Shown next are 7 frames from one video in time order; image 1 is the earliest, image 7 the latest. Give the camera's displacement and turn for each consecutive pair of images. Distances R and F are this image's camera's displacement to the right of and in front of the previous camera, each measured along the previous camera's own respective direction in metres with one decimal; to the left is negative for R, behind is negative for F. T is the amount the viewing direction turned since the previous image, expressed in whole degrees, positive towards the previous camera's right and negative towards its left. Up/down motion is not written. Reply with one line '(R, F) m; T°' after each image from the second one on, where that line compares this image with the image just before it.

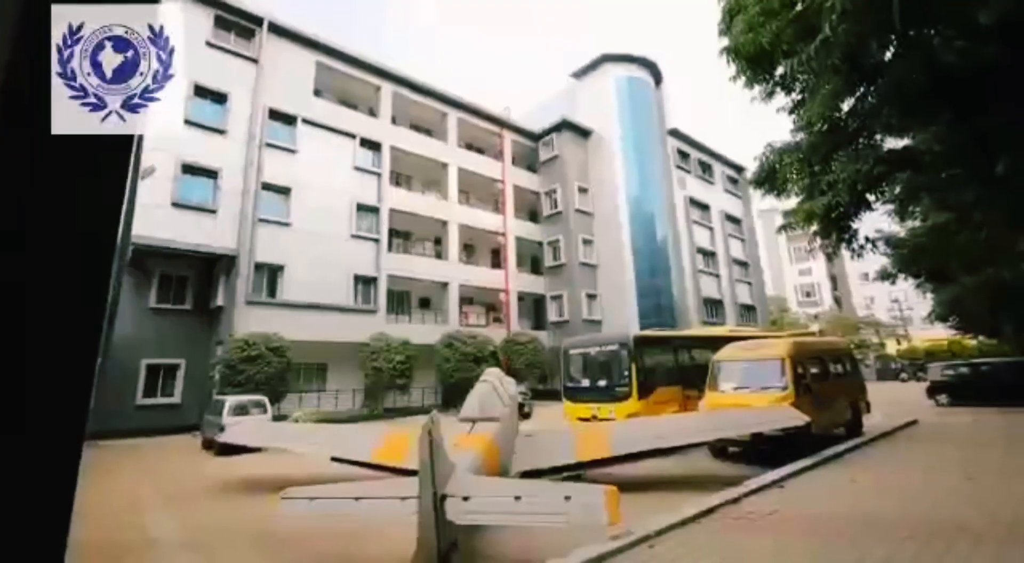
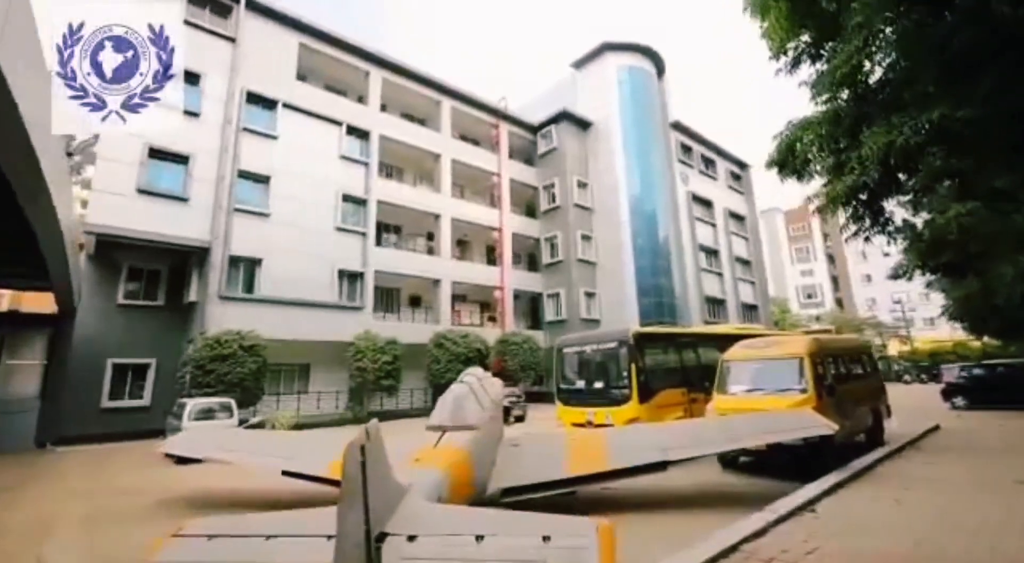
(+0.2, +0.9) m; 0°
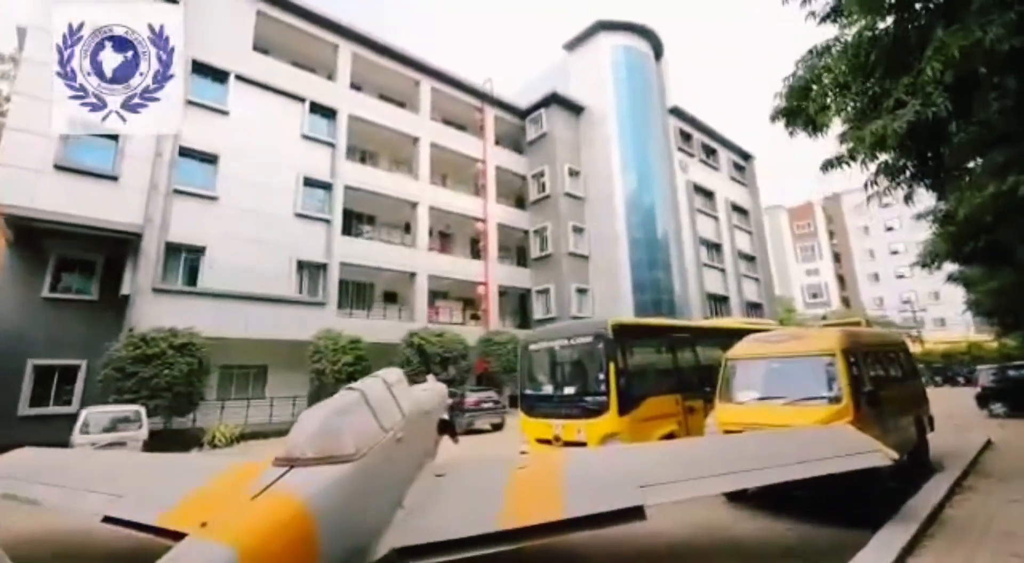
(+0.6, +1.6) m; 0°
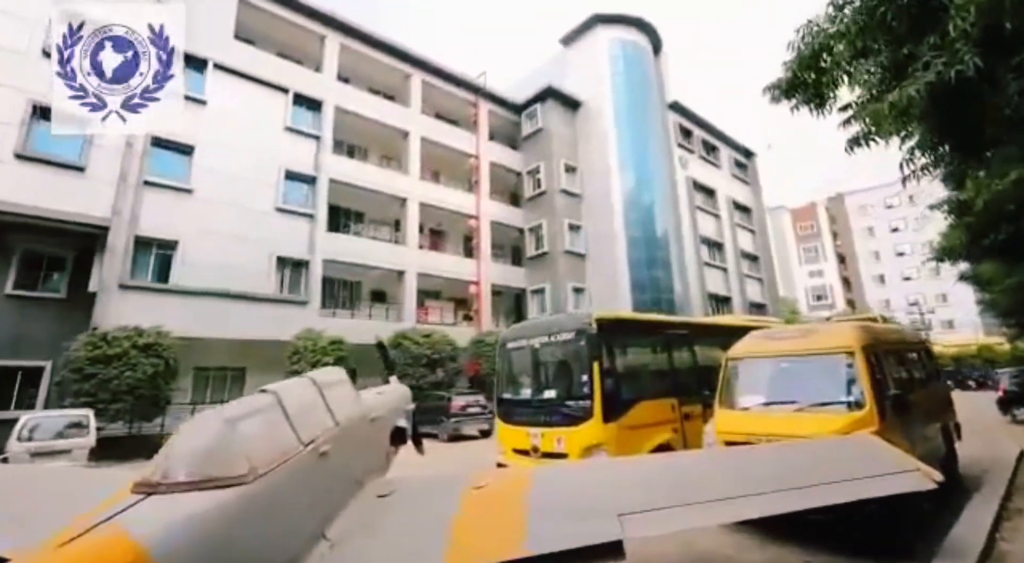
(+0.3, +0.7) m; 0°
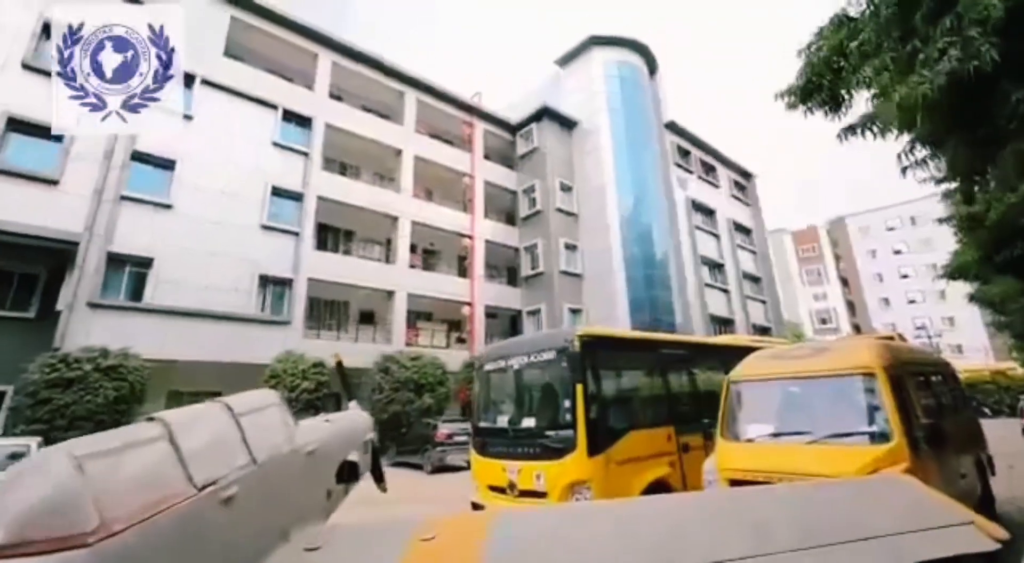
(+0.3, +0.6) m; 0°
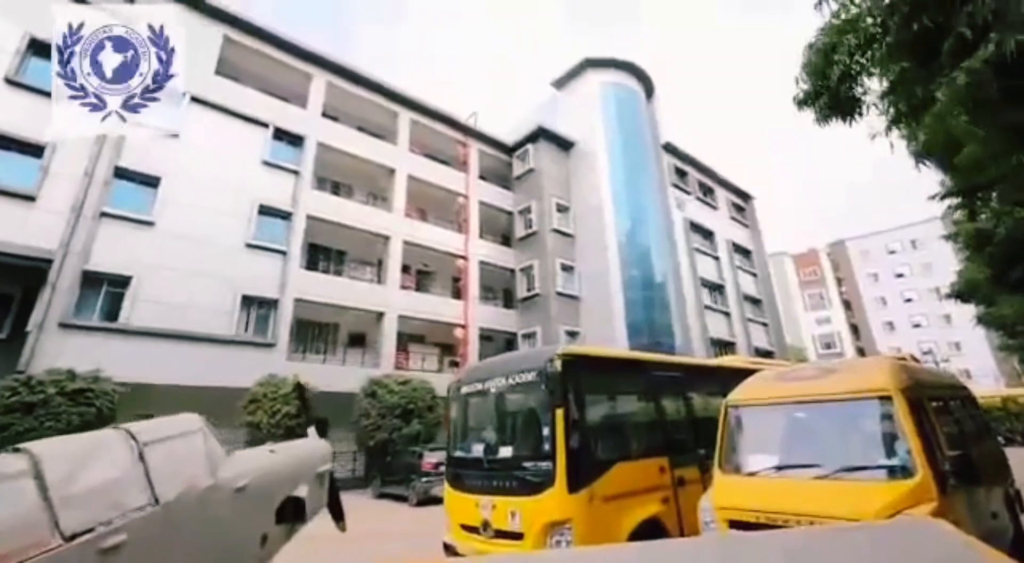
(+0.2, +0.4) m; 0°
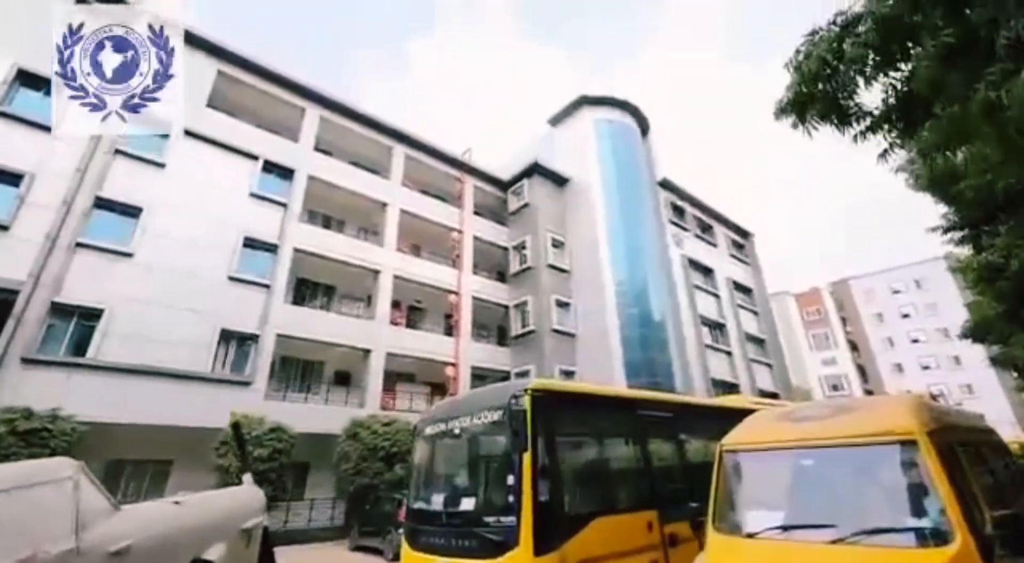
(+0.3, +0.5) m; 0°
